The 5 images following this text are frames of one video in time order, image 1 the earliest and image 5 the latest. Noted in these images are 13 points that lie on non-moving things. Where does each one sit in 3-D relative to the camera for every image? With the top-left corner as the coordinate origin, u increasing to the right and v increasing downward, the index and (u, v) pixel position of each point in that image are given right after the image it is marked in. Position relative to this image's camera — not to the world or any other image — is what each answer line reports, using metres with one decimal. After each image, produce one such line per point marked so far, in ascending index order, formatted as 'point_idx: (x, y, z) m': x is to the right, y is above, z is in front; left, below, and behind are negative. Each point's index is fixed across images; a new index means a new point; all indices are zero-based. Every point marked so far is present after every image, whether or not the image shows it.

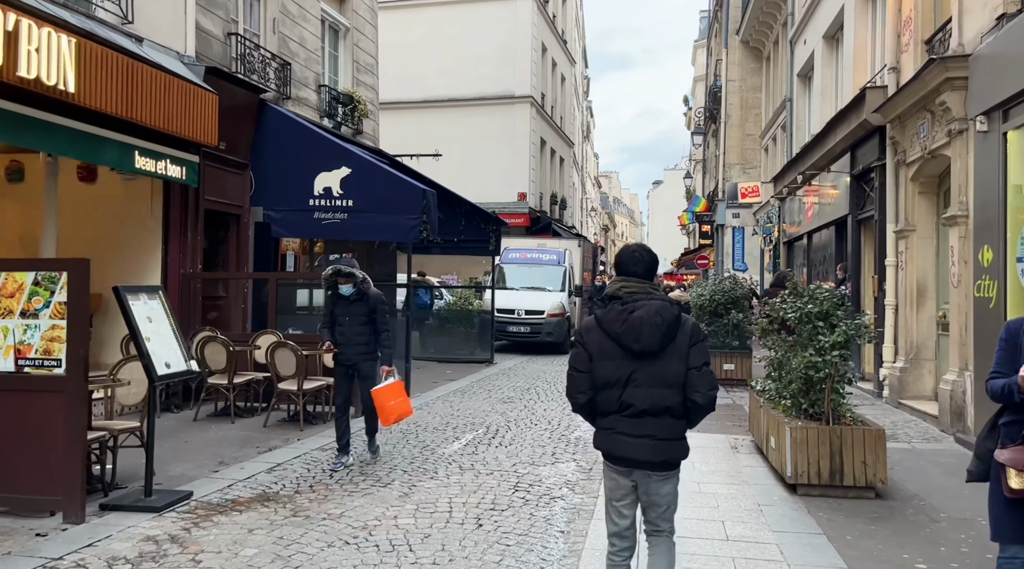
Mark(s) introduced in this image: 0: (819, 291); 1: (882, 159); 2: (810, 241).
0: (+2.3, -0.1, +6.3) m
1: (+4.9, +1.7, +11.1) m
2: (+6.0, +0.8, +16.7) m
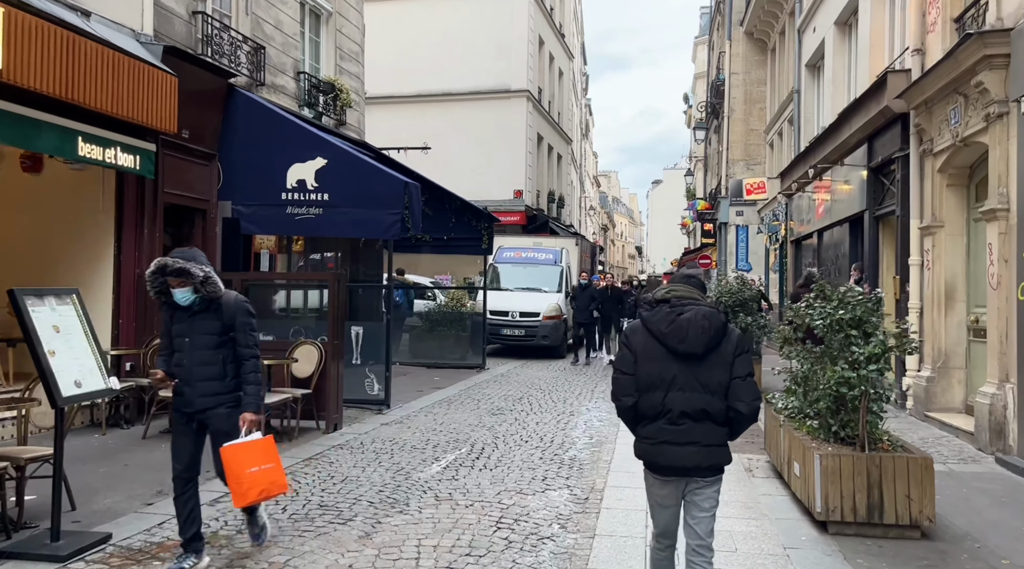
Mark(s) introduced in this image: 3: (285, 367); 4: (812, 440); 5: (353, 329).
0: (+2.2, -0.1, +5.4) m
1: (+4.8, +1.7, +10.2) m
2: (+5.9, +0.8, +15.9) m
3: (-2.2, -0.8, +8.2) m
4: (+2.0, -1.0, +5.5) m
5: (-1.9, -0.5, +9.8) m
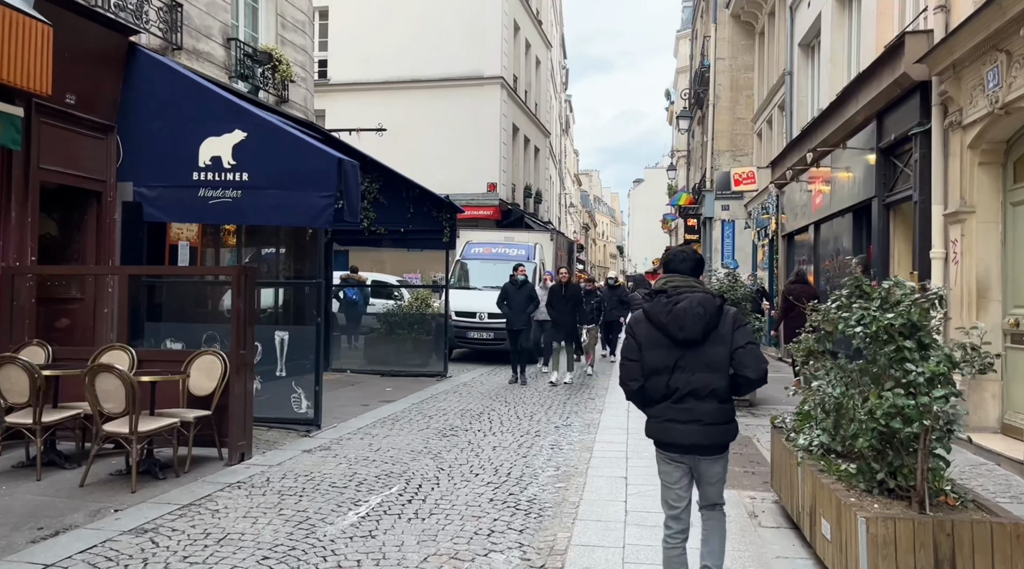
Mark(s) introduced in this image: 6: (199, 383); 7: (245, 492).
0: (+1.9, 0.0, +4.0) m
1: (+4.3, +1.7, +8.8) m
2: (+5.3, +0.9, +14.5) m
3: (-2.7, -0.8, +6.7) m
4: (+1.6, -1.0, +4.0) m
5: (-2.3, -0.5, +8.2) m
6: (-2.5, -0.8, +6.6) m
7: (-1.8, -1.4, +5.7) m
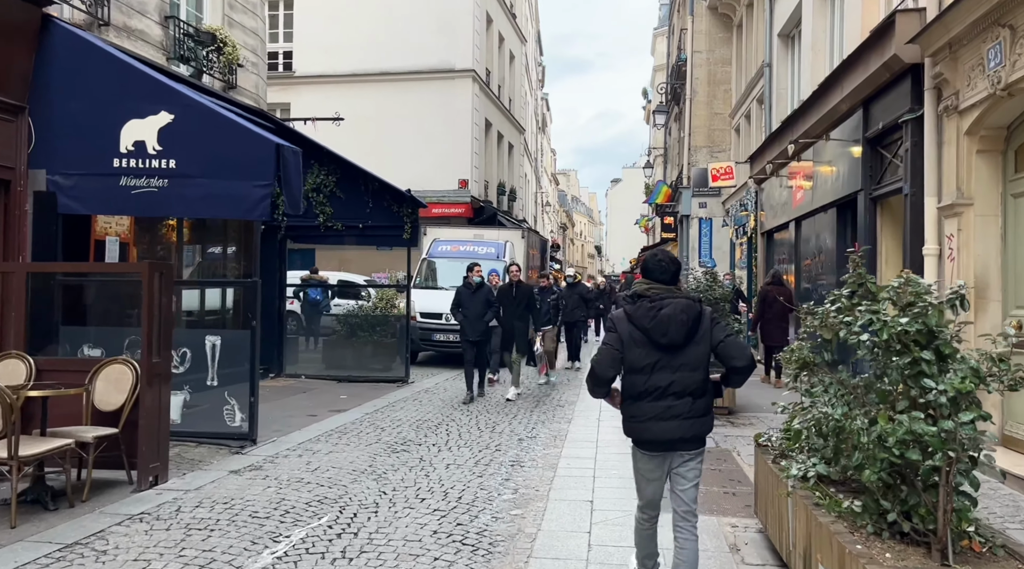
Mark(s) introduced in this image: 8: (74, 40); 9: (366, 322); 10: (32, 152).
0: (+1.6, 0.0, +3.2) m
1: (+3.9, +1.7, +8.1) m
2: (+4.7, +0.9, +13.8) m
3: (-3.0, -0.8, +5.8) m
4: (+1.4, -1.0, +3.3) m
5: (-2.7, -0.5, +7.4) m
6: (-2.8, -0.8, +5.8) m
7: (-2.1, -1.4, +4.9) m
8: (-4.0, +2.2, +7.6) m
9: (-2.3, -0.6, +12.9) m
10: (-4.4, +1.2, +7.7) m
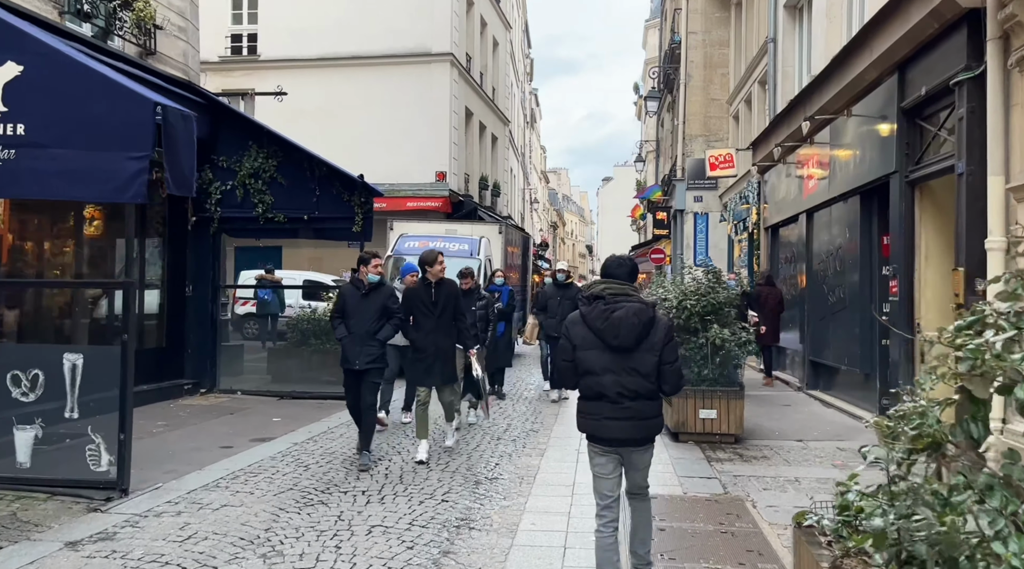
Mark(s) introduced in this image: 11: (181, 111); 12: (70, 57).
0: (+1.3, 0.0, +1.6) m
1: (+3.6, +1.7, +6.5) m
2: (+4.3, +0.9, +12.2) m
3: (-3.3, -0.8, +4.1) m
4: (+1.1, -1.0, +1.6) m
5: (-3.0, -0.5, +5.7) m
6: (-3.1, -0.8, +4.1) m
7: (-2.5, -1.4, +3.2) m
8: (-4.4, +2.2, +5.9) m
9: (-2.7, -0.6, +11.2) m
10: (-4.8, +1.2, +6.0) m
11: (-2.3, +1.2, +5.9) m
12: (-3.0, +1.5, +5.7) m
